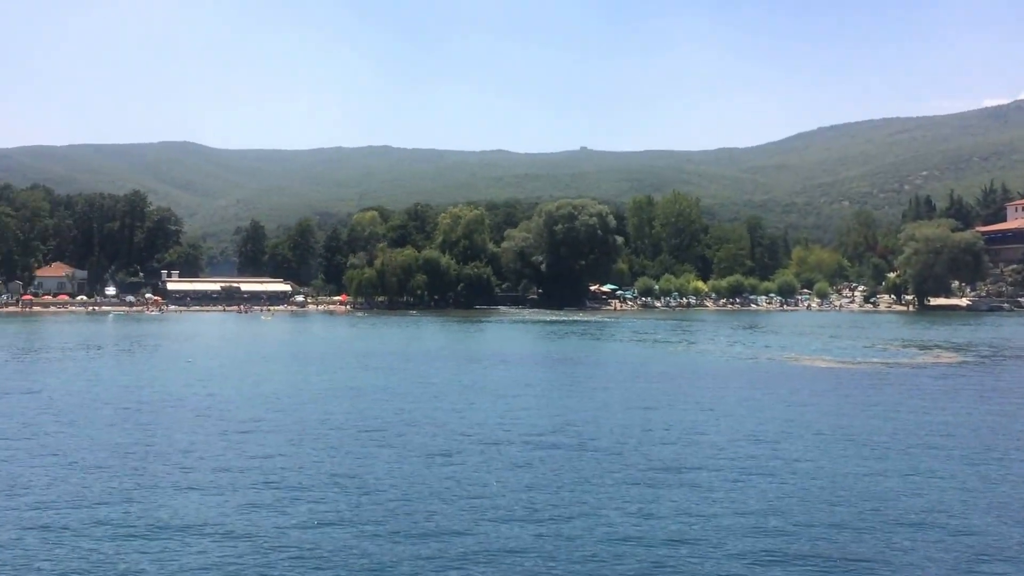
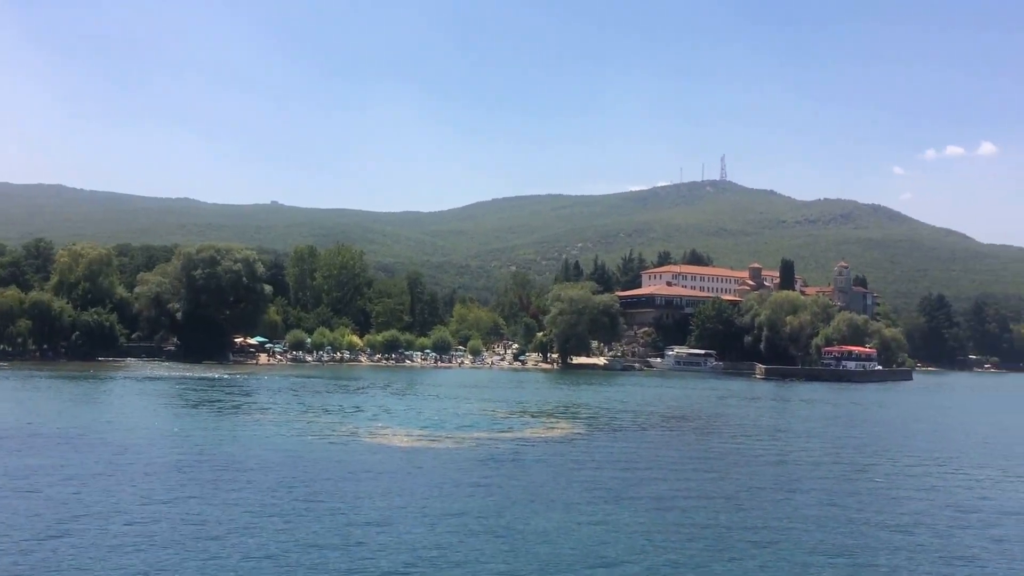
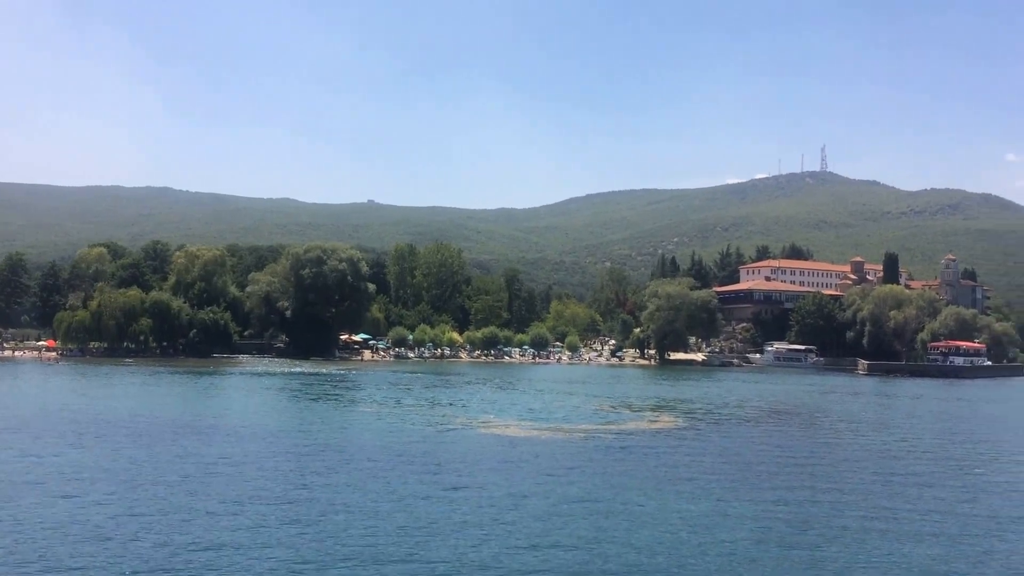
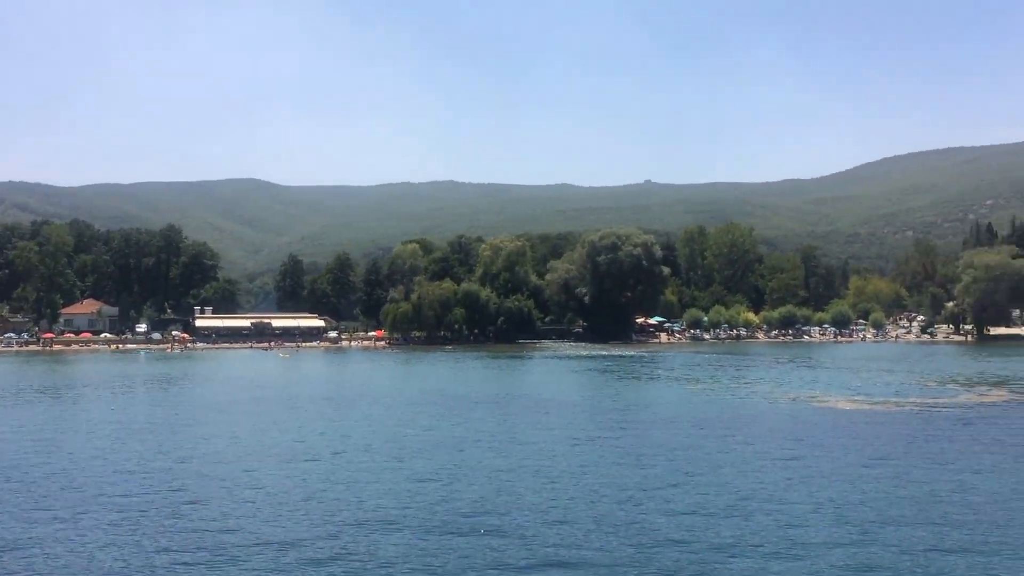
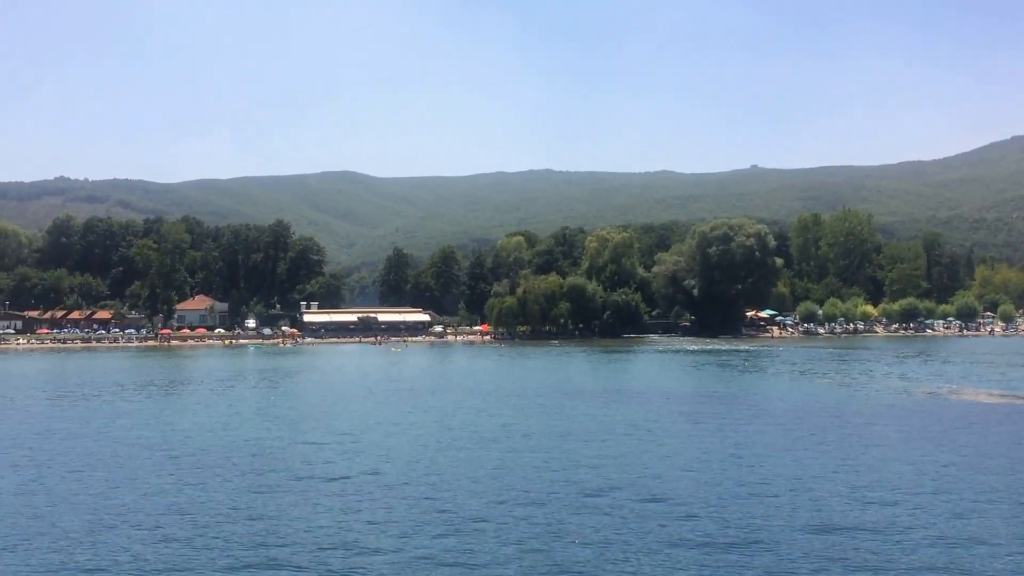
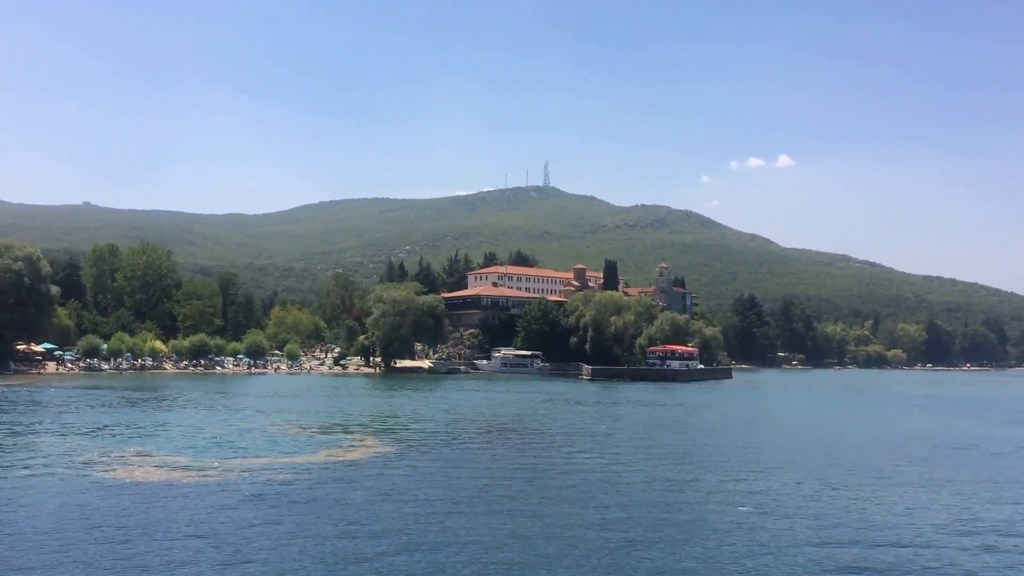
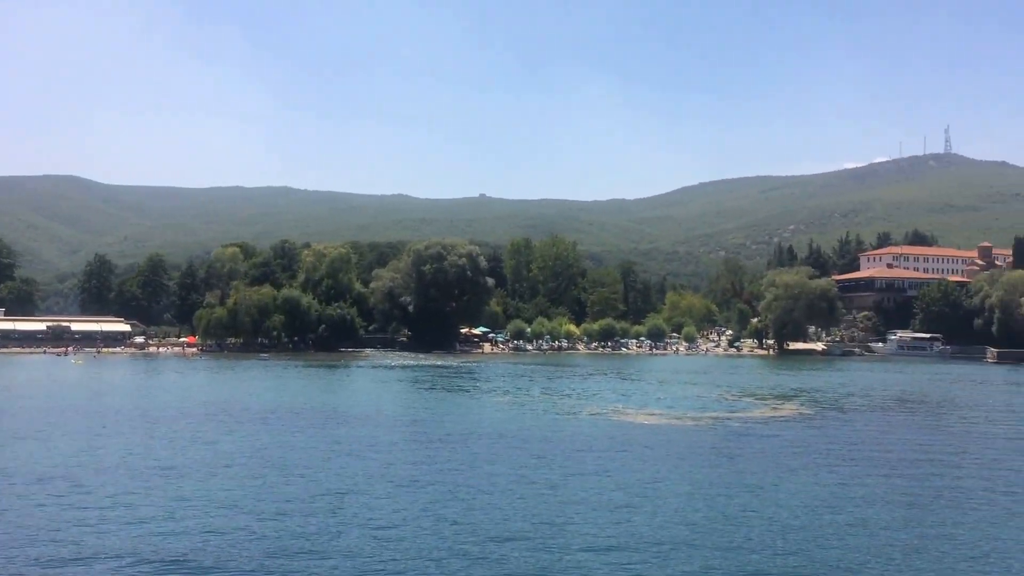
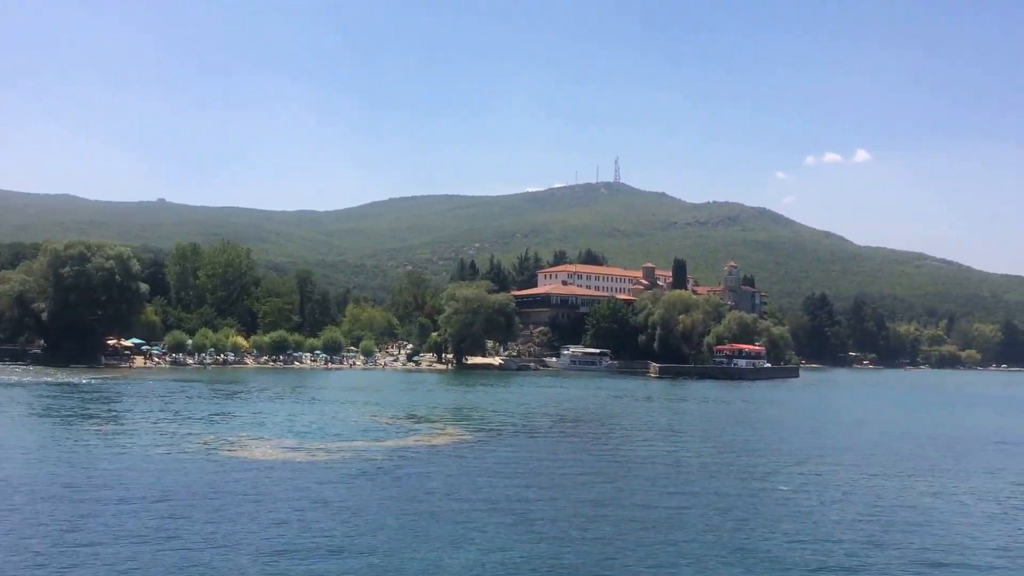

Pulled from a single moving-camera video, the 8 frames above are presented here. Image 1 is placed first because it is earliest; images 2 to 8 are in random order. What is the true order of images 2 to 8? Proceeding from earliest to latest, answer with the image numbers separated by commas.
5, 4, 7, 3, 2, 8, 6
